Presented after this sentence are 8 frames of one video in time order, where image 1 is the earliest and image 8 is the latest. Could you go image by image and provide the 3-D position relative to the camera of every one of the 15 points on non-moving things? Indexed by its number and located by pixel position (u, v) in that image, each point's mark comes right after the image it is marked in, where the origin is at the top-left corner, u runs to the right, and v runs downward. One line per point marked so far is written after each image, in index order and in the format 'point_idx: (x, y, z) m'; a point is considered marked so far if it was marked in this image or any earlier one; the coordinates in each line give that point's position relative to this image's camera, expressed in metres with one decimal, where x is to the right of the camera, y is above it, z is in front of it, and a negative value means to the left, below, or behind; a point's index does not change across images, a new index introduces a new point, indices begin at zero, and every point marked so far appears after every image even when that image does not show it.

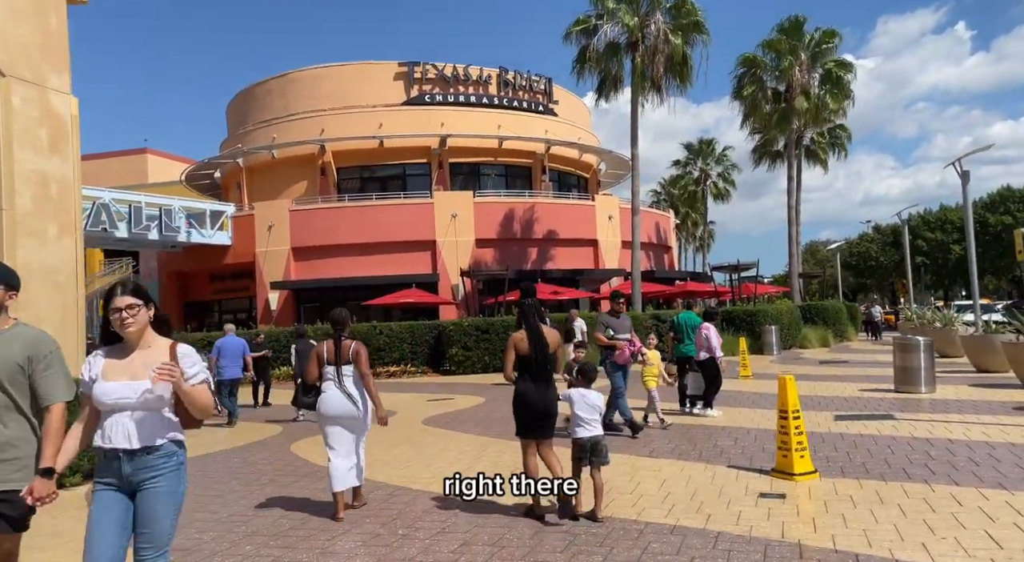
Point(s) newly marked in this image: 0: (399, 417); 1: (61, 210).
0: (-1.9, -2.4, +13.8) m
1: (-5.4, +0.9, +9.6) m
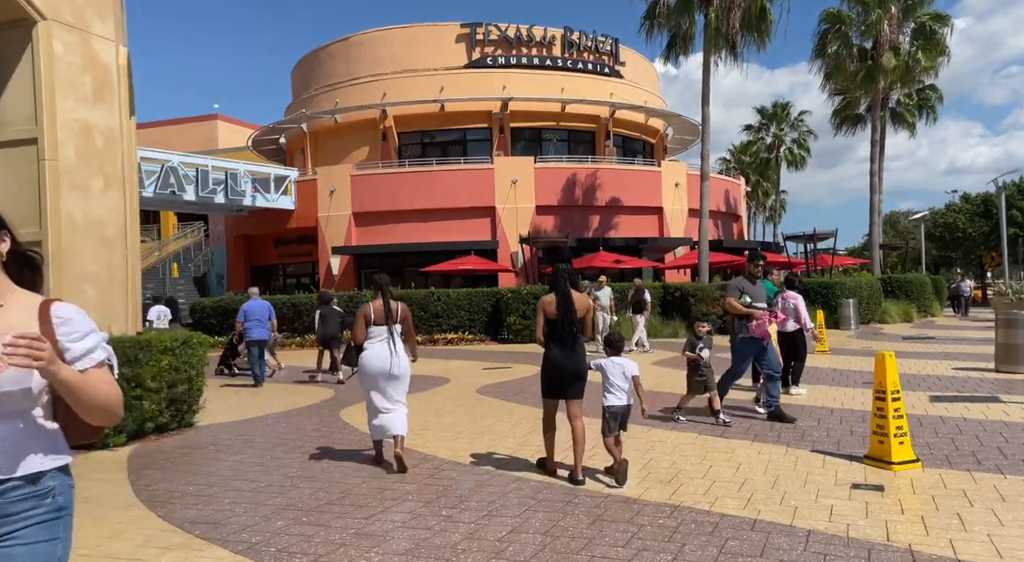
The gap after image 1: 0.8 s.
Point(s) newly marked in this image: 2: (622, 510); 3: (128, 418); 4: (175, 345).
0: (-1.0, -1.8, +13.4) m
1: (-4.7, +1.4, +9.3) m
2: (+0.7, -1.4, +4.9) m
3: (-4.0, -1.4, +8.4) m
4: (-3.8, -0.7, +9.0) m
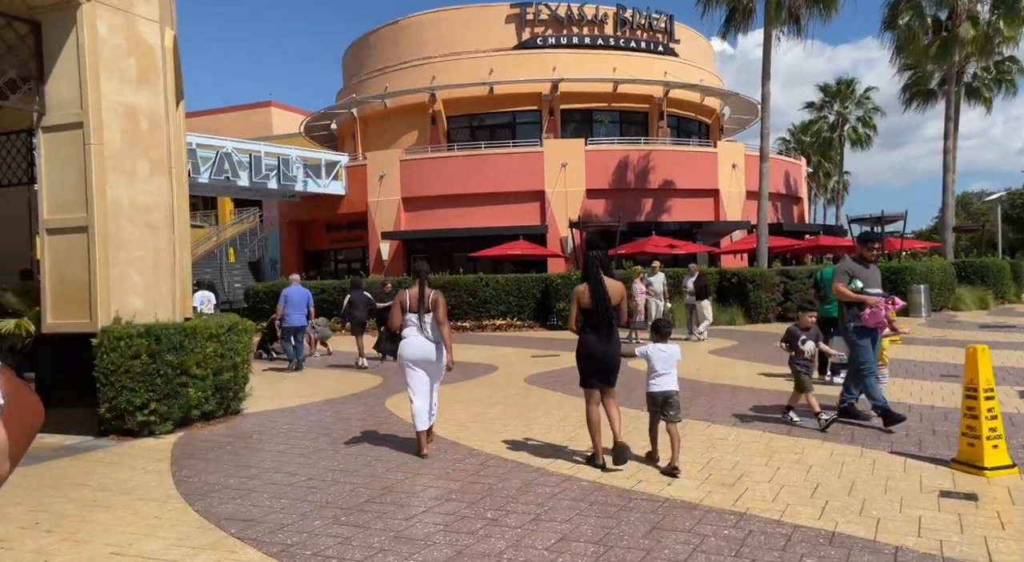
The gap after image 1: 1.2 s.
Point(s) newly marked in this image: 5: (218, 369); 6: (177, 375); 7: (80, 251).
0: (-0.2, -1.5, +13.1) m
1: (-4.1, +1.5, +9.2) m
2: (+1.0, -1.3, +4.5) m
3: (-3.5, -1.3, +8.3) m
4: (-3.2, -0.6, +8.9) m
5: (-3.3, -1.0, +8.9) m
6: (-3.5, -1.0, +8.4) m
7: (-4.6, +0.3, +8.5) m
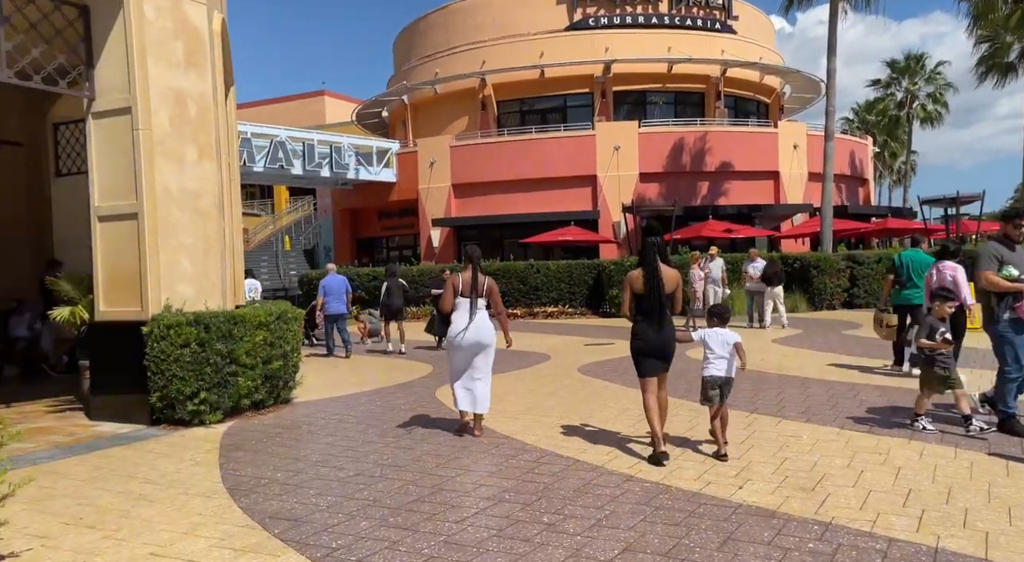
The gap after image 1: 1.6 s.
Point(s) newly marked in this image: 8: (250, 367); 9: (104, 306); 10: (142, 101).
0: (+0.7, -1.3, +12.7) m
1: (-3.5, +1.7, +9.0) m
2: (+1.3, -1.3, +4.1) m
3: (-3.0, -1.2, +8.2) m
4: (-2.6, -0.4, +8.7) m
5: (-2.7, -0.8, +8.7) m
6: (-2.9, -0.8, +8.2) m
7: (-4.0, +0.5, +8.5) m
8: (-2.8, -0.9, +8.5) m
9: (-4.4, -0.3, +8.6) m
10: (-3.9, +1.9, +8.4) m
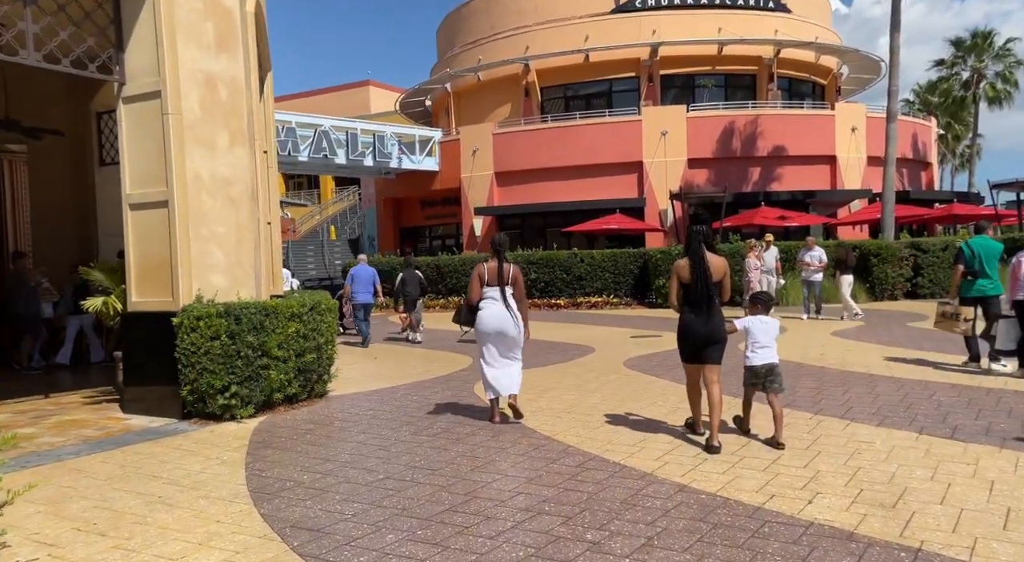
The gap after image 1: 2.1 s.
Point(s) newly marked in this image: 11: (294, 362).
0: (+1.4, -1.1, +12.2) m
1: (-3.1, +1.8, +8.7) m
2: (+1.5, -1.2, +3.6) m
3: (-2.6, -1.1, +7.9) m
4: (-2.2, -0.3, +8.4) m
5: (-2.2, -0.7, +8.4) m
6: (-2.5, -0.7, +7.9) m
7: (-3.6, +0.6, +8.2) m
8: (-2.4, -0.8, +8.2) m
9: (-3.9, -0.2, +8.3) m
10: (-3.5, +2.0, +8.1) m
11: (-2.3, -0.8, +8.3) m
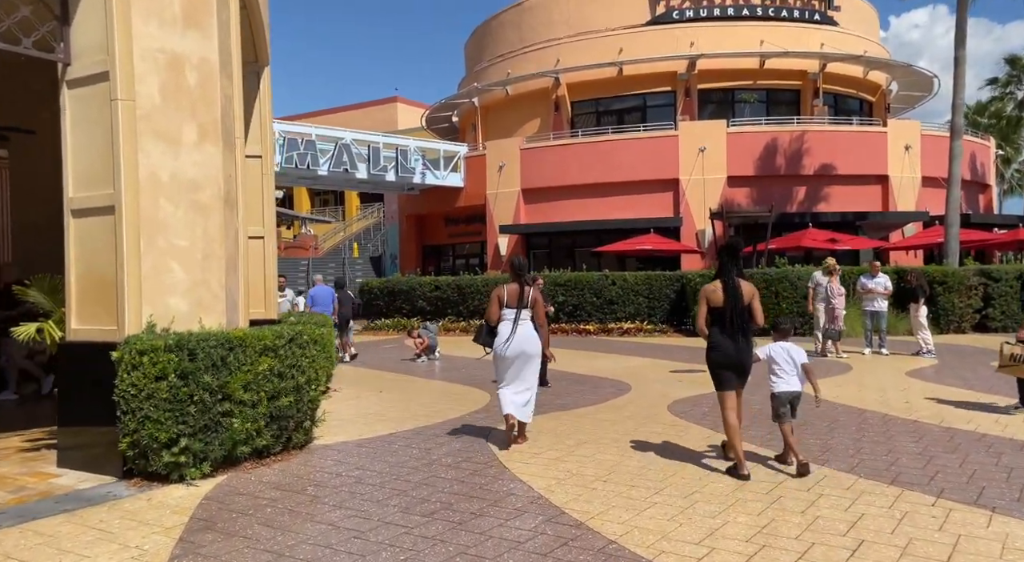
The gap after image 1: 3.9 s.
0: (+1.7, -1.5, +10.5) m
1: (-2.8, +1.6, +7.2) m
2: (+1.5, -1.4, +1.9) m
3: (-2.4, -1.3, +6.3) m
4: (-2.0, -0.5, +6.9) m
5: (-2.0, -1.0, +6.8) m
6: (-2.3, -1.0, +6.4) m
7: (-3.4, +0.4, +6.7) m
8: (-2.2, -1.0, +6.6) m
9: (-3.7, -0.4, +6.8) m
10: (-3.2, +1.8, +6.7) m
11: (-2.1, -1.1, +6.7) m
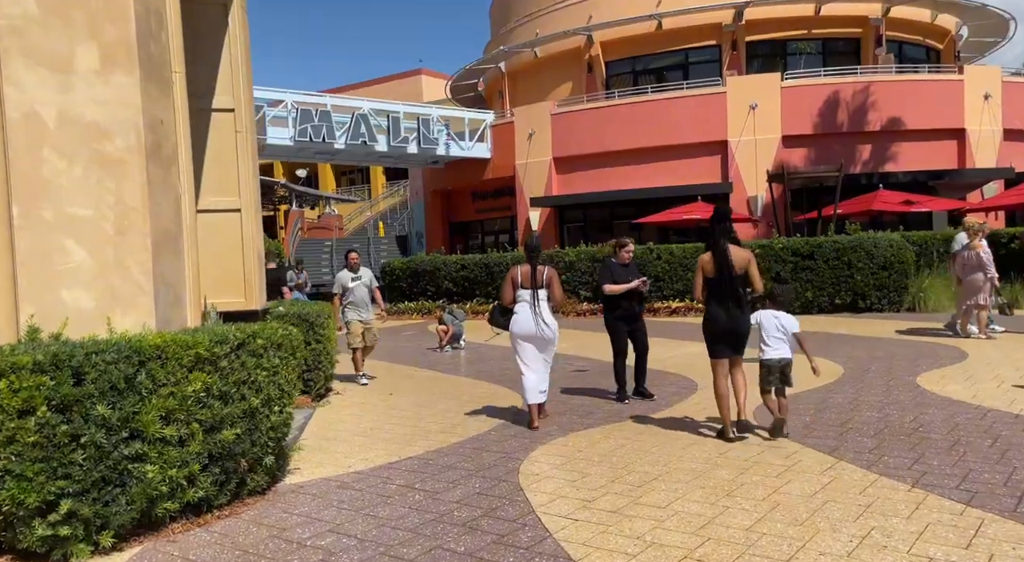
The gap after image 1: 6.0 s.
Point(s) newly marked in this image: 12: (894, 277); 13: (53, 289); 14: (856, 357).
0: (+2.1, -1.2, +8.3) m
1: (-2.6, +1.7, +5.2) m
2: (+1.5, -1.3, -0.3) m
3: (-2.2, -1.2, +4.3) m
4: (-1.8, -0.4, +4.8) m
5: (-1.8, -0.8, +4.8) m
6: (-2.1, -0.9, +4.3) m
7: (-3.2, +0.4, +4.7) m
8: (-1.9, -0.9, +4.6) m
9: (-3.5, -0.3, +4.9) m
10: (-3.1, +1.9, +4.6) m
11: (-1.8, -1.0, +4.7) m
12: (+7.9, +0.1, +16.5) m
13: (-2.8, -0.1, +4.8) m
14: (+4.6, -1.0, +10.7) m
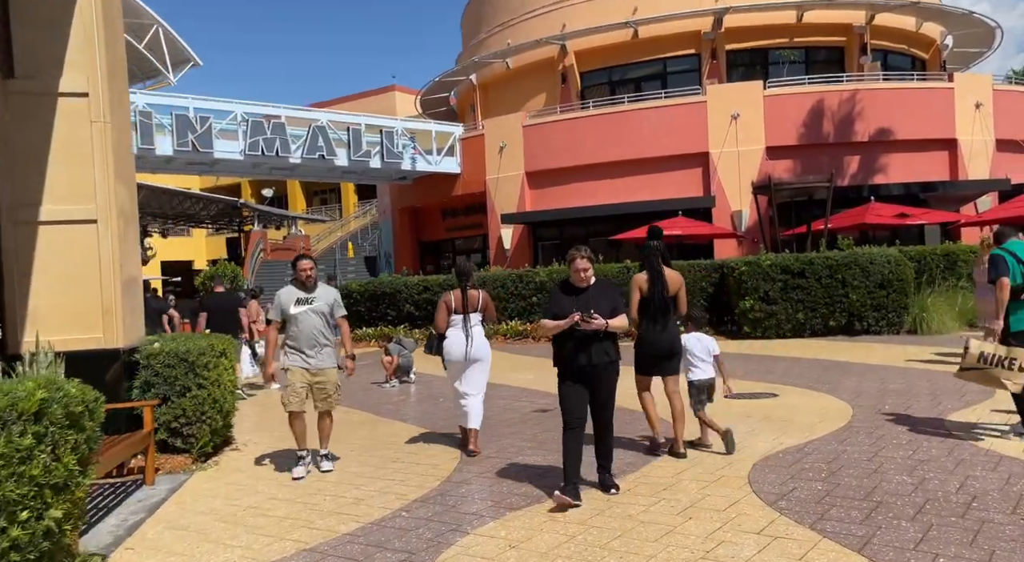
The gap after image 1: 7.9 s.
0: (+1.5, -1.4, +6.6) m
1: (-3.2, +1.5, +3.4) m
2: (+1.1, -1.3, -2.0) m
3: (-2.6, -1.3, +2.5) m
4: (-2.3, -0.6, +3.0) m
5: (-2.3, -1.0, +3.0) m
6: (-2.6, -1.0, +2.5) m
7: (-3.7, +0.3, +2.9) m
8: (-2.4, -1.1, +2.8) m
9: (-4.0, -0.5, +3.0) m
10: (-3.6, +1.7, +2.9) m
11: (-2.3, -1.1, +2.9) m
12: (+7.1, -0.3, +14.9) m
13: (-3.3, -0.2, +3.0) m
14: (+4.0, -1.3, +9.1) m
